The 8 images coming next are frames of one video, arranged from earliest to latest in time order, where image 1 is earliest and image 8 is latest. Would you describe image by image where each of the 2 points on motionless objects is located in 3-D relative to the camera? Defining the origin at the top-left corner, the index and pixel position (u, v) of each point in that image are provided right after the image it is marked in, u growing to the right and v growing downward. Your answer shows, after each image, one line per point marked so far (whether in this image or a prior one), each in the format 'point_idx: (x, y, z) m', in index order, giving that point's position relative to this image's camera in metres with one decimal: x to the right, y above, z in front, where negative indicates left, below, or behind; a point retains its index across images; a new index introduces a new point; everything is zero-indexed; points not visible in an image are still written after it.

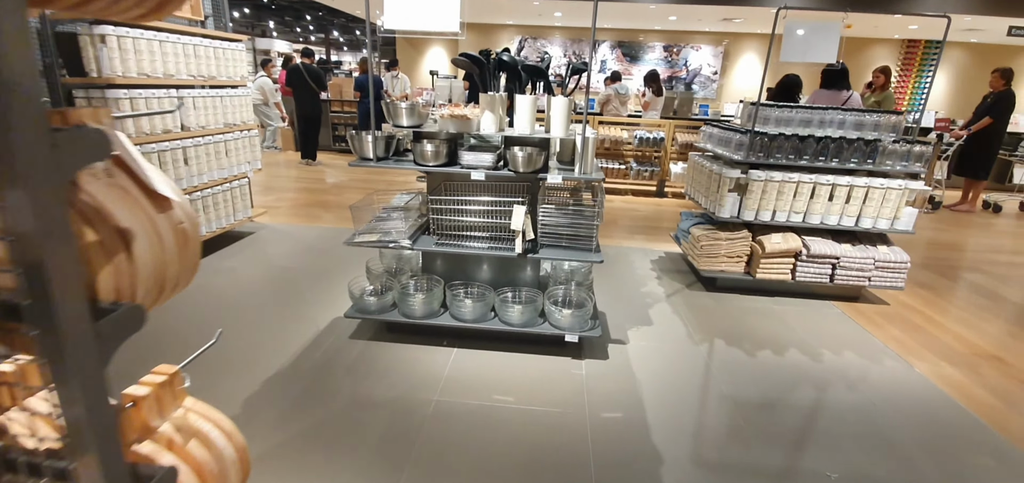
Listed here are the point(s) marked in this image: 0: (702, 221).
0: (+1.5, +0.1, +3.7) m
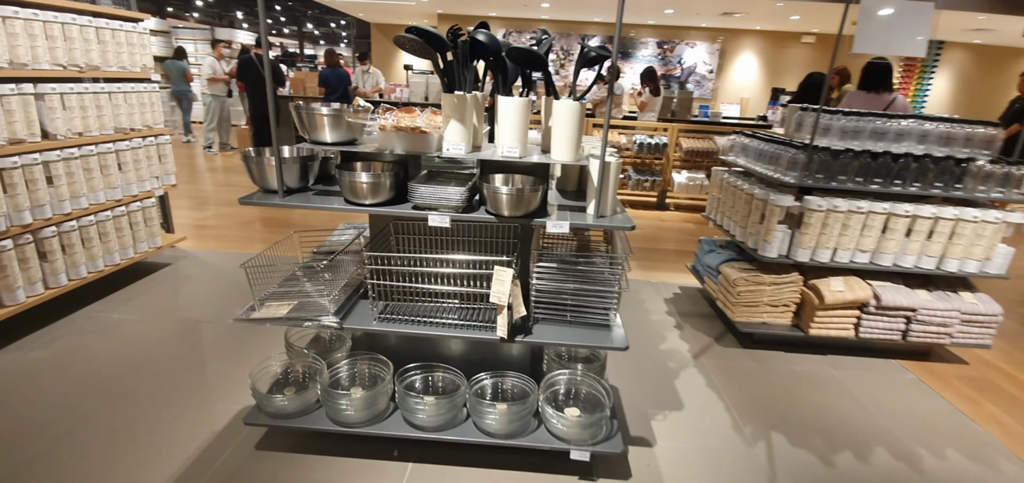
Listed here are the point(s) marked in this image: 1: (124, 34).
0: (+1.4, -0.1, +3.0) m
1: (-2.2, +1.2, +2.8) m
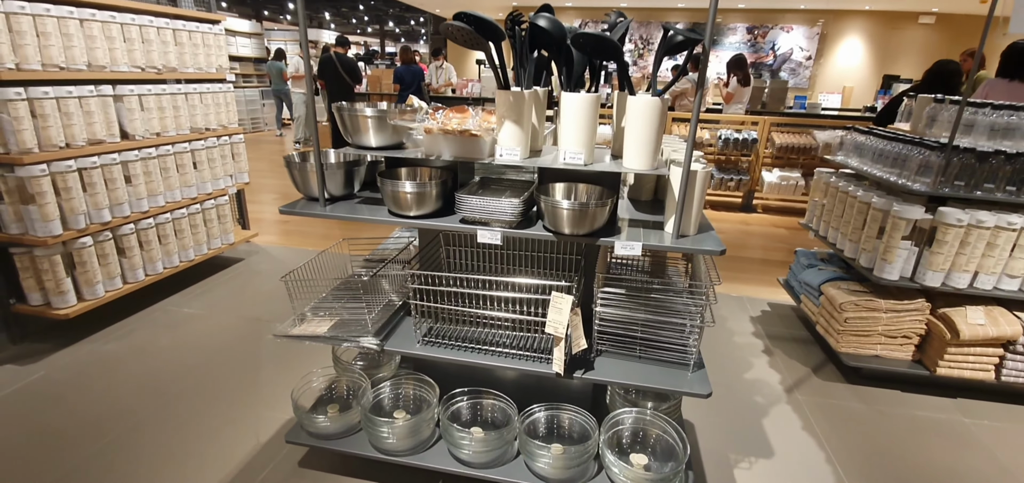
0: (+1.7, -0.2, +2.5) m
1: (-1.8, +1.2, +2.8) m
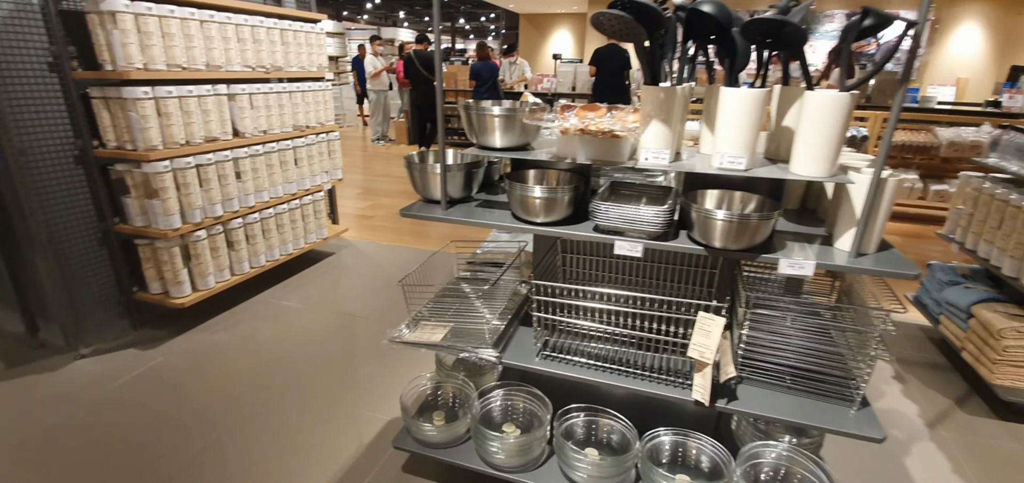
0: (+2.2, -0.3, +2.2) m
1: (-1.2, +1.2, +2.9) m
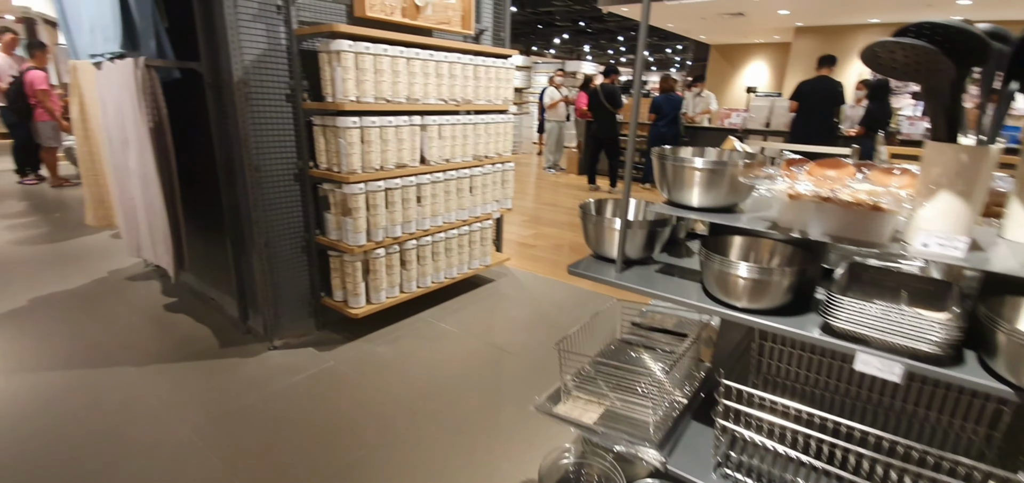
0: (+2.7, -0.7, +1.2) m
1: (-0.1, +1.0, +3.0) m
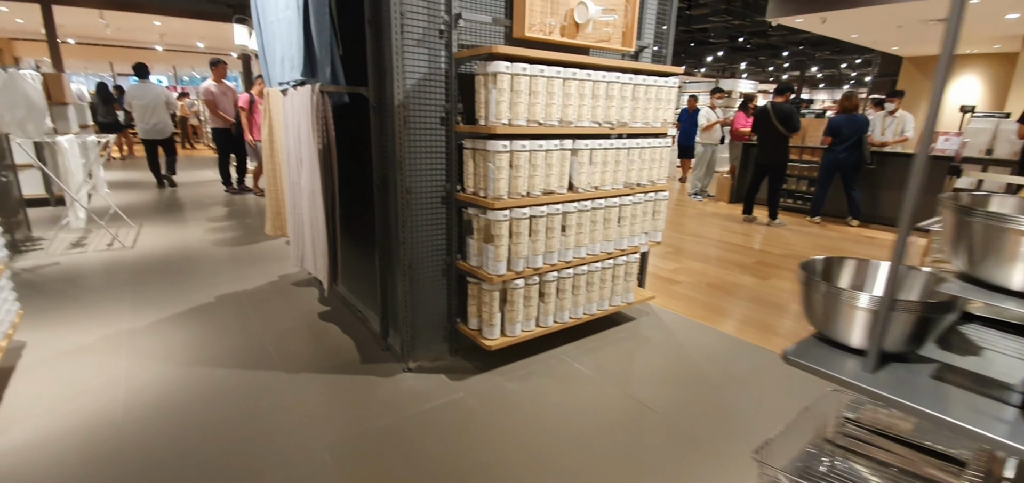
0: (+2.9, -1.0, +0.2) m
1: (+0.8, +0.8, +2.7) m
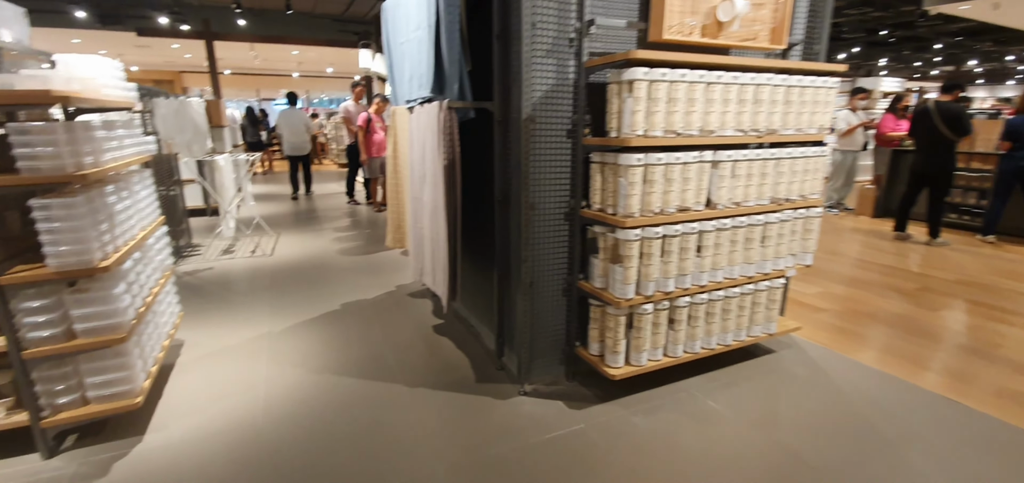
0: (+3.0, -1.1, -0.6) m
1: (+1.4, +0.7, +2.3) m
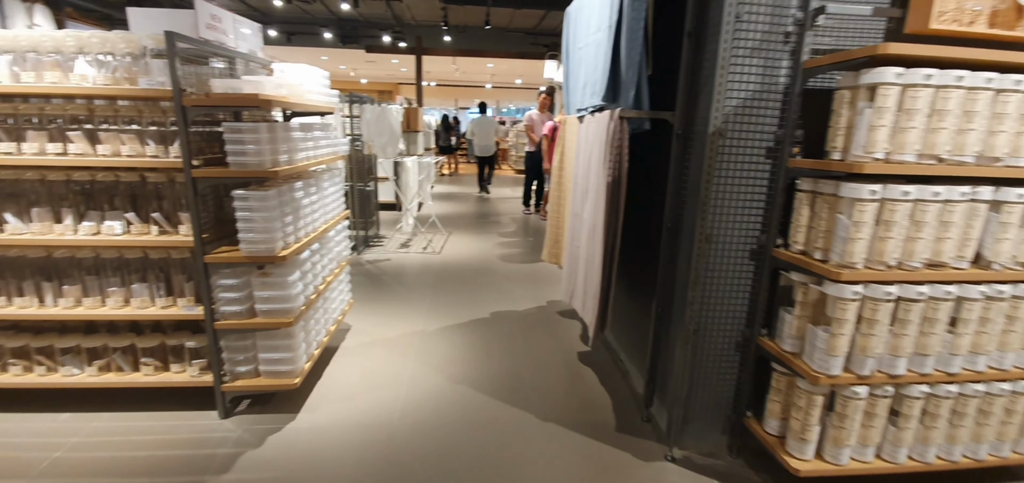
0: (+2.4, -1.5, -1.8) m
1: (+2.1, +0.4, +1.5) m
